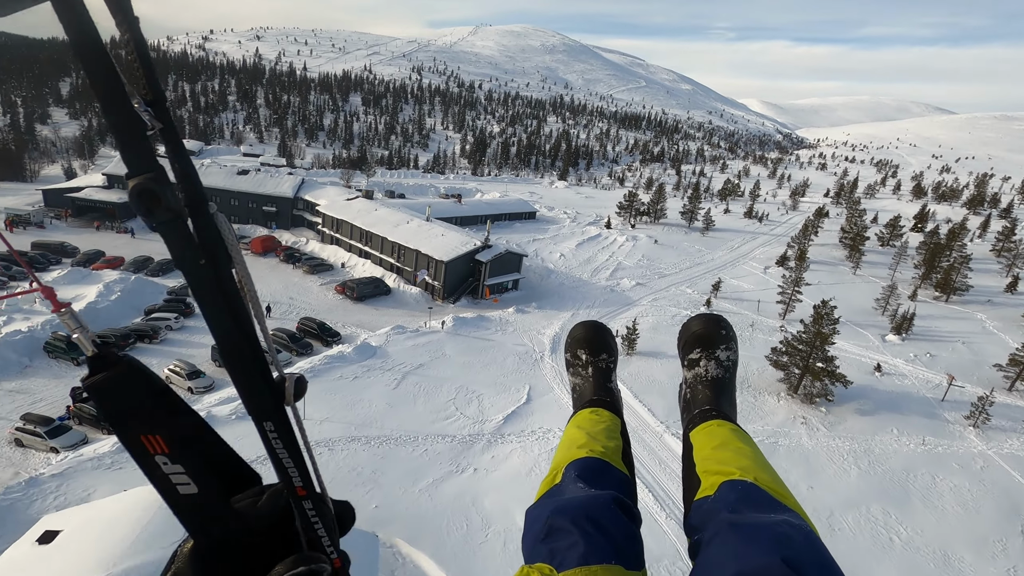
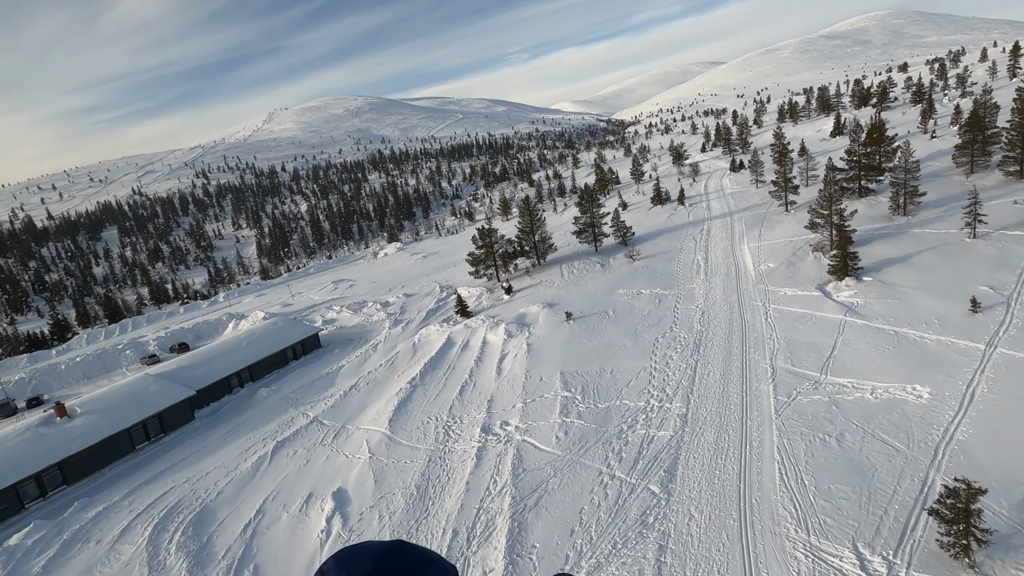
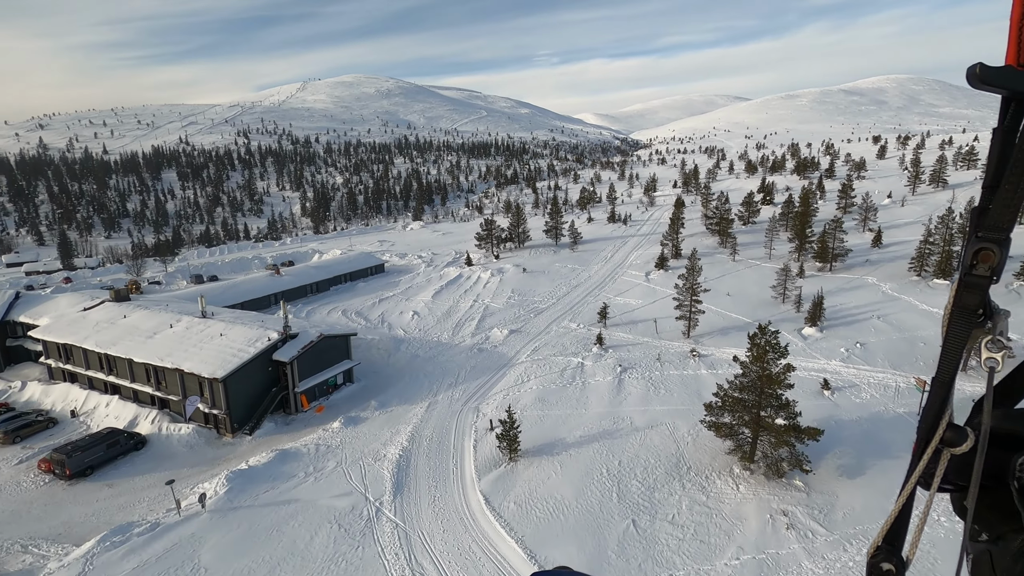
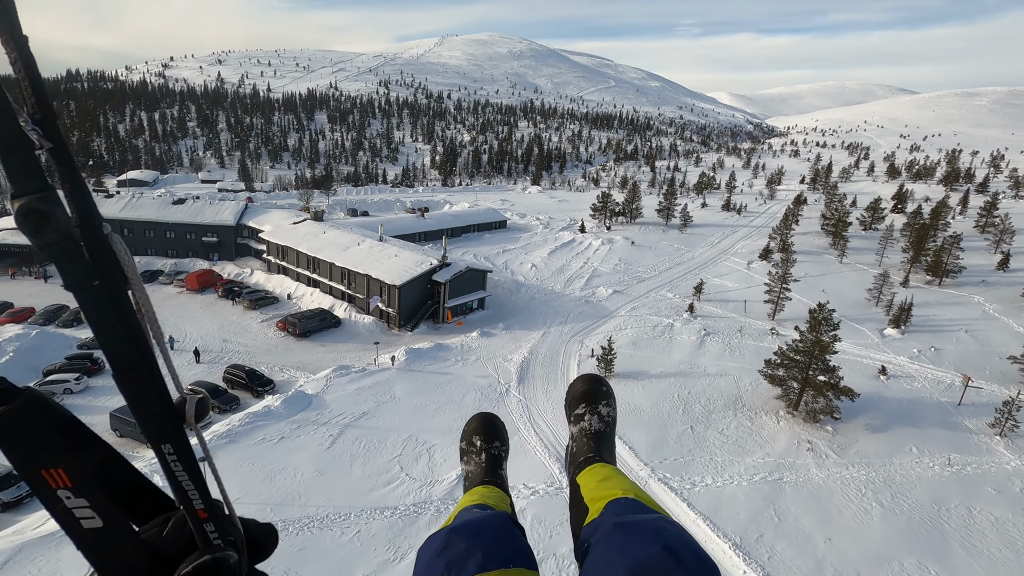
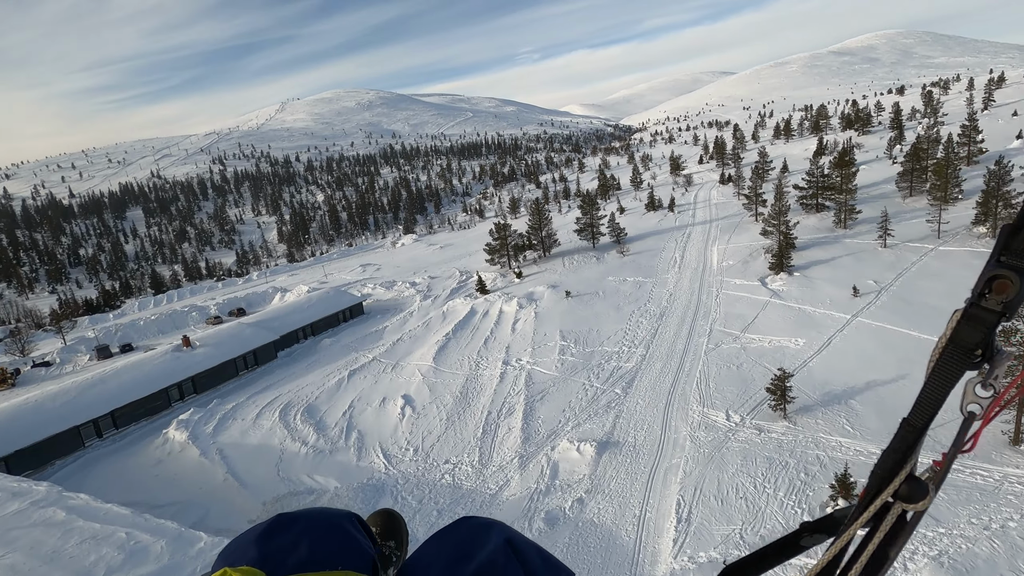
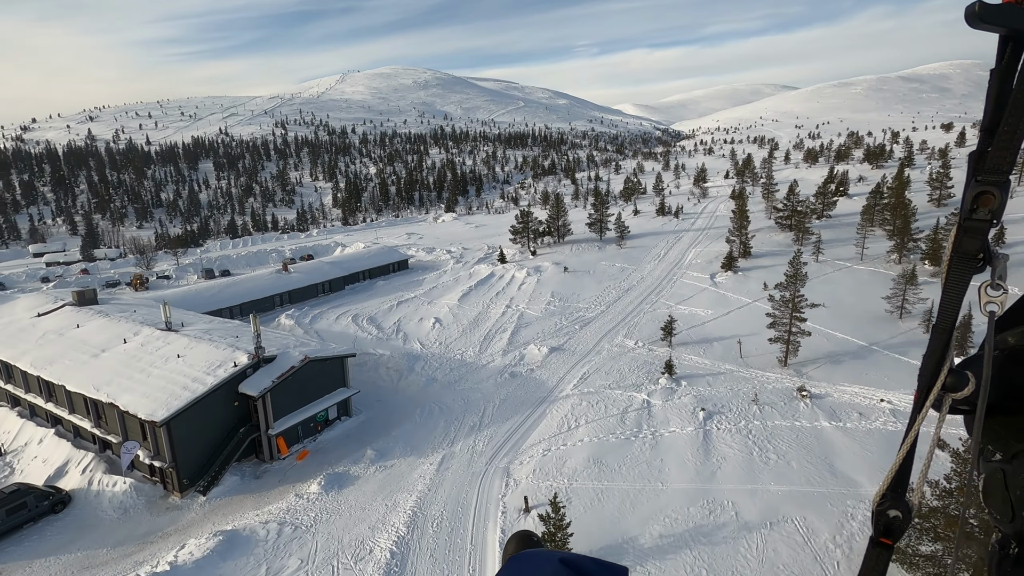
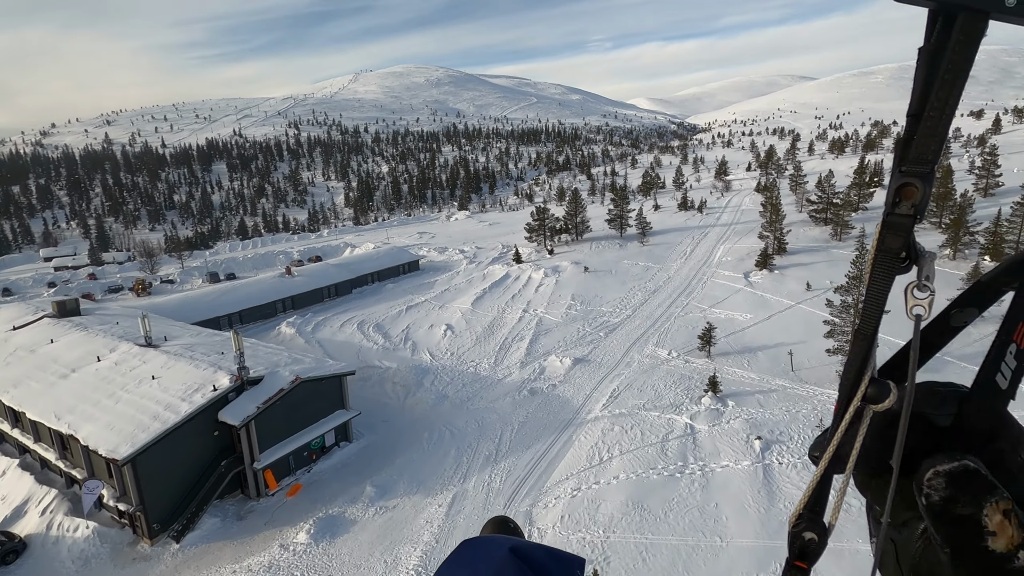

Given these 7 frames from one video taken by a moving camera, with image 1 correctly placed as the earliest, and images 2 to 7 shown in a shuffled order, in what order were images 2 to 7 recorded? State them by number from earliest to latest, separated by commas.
4, 3, 6, 7, 5, 2
